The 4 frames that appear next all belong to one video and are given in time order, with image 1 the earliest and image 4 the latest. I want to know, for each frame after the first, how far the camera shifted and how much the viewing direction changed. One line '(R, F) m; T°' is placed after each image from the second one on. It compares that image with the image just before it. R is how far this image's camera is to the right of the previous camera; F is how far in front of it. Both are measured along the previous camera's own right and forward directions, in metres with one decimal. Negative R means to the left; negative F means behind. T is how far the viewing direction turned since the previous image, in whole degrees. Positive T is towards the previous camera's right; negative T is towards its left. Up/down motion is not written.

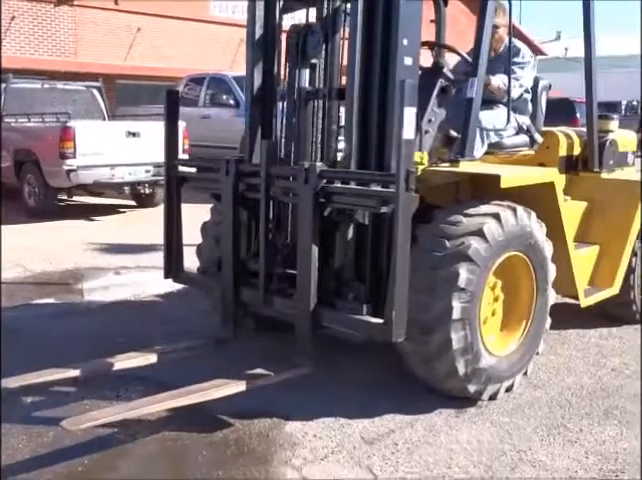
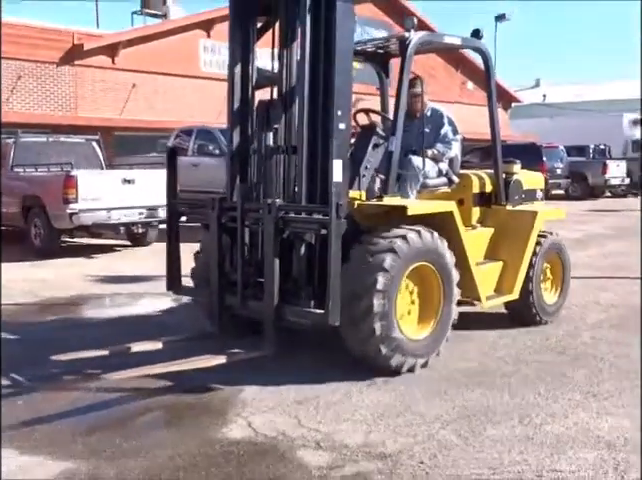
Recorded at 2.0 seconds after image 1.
(+0.4, -1.6) m; 0°
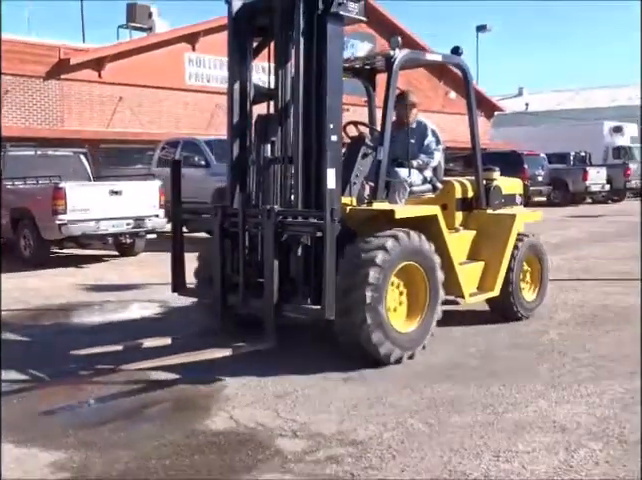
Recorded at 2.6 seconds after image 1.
(+0.1, -0.4) m; +1°
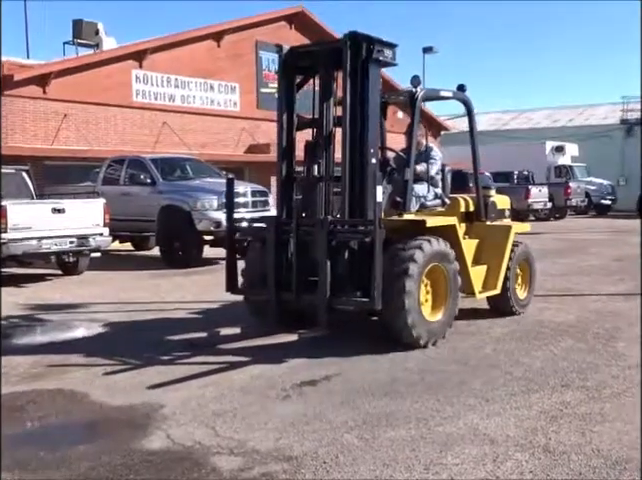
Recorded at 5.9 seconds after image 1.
(+0.1, -0.1) m; +4°
